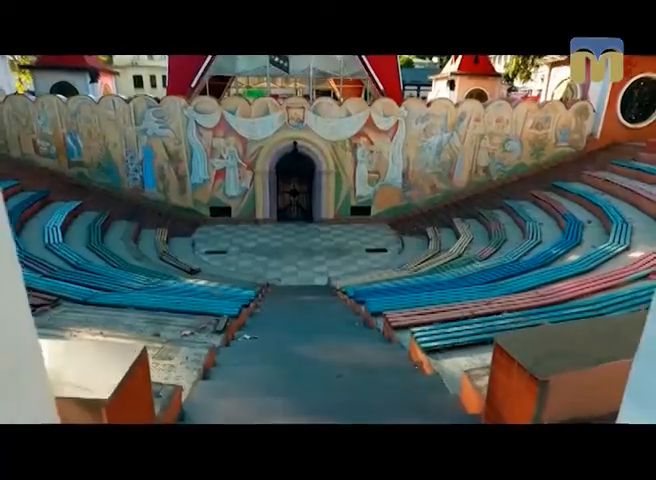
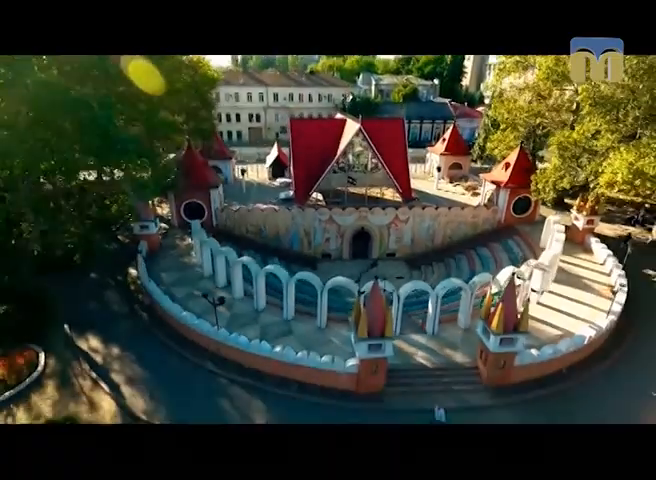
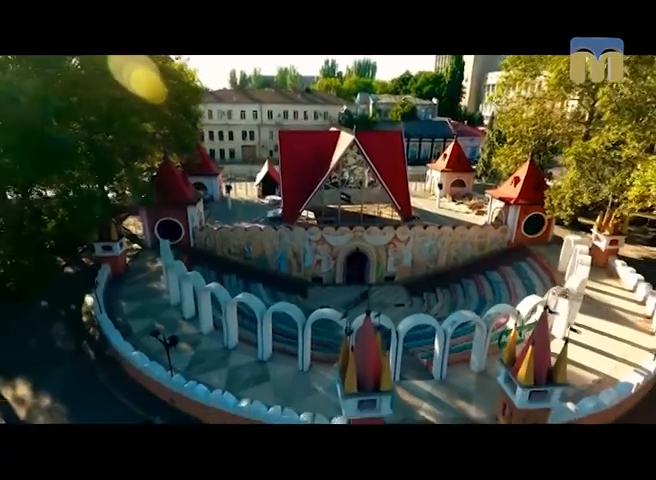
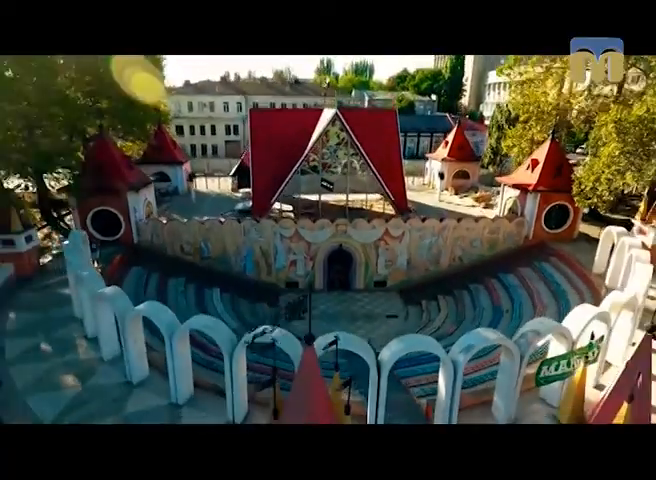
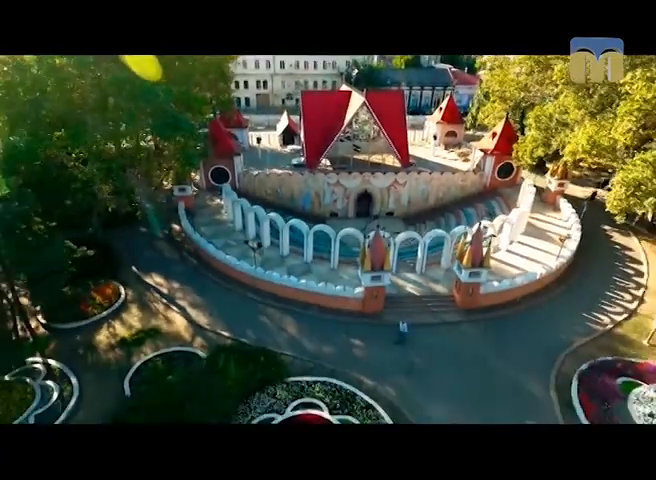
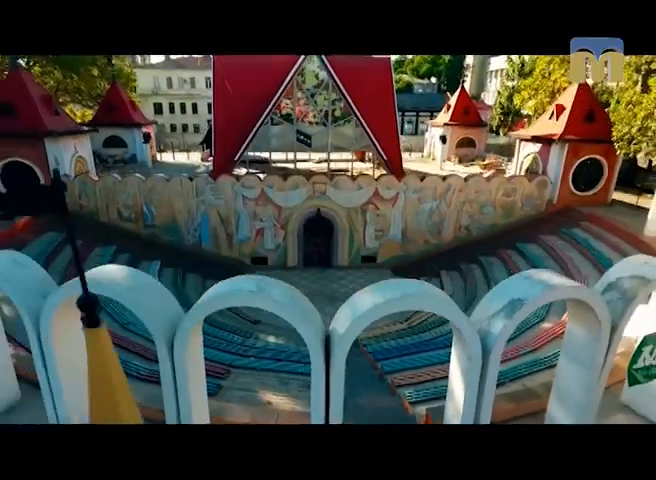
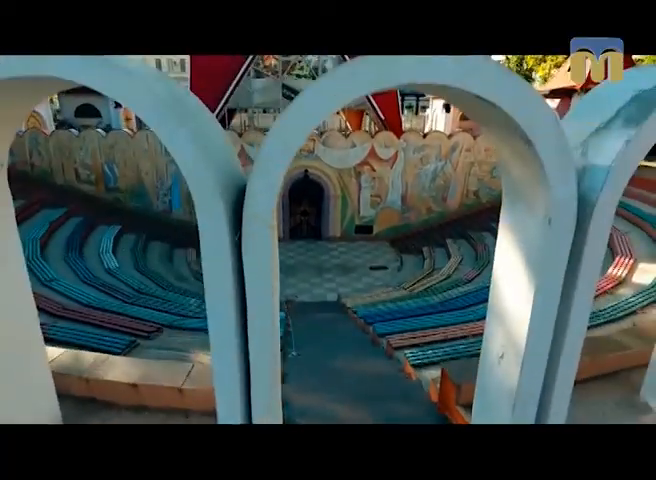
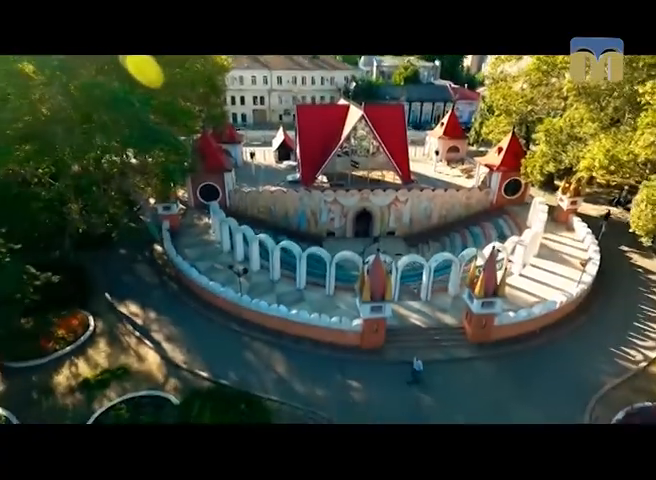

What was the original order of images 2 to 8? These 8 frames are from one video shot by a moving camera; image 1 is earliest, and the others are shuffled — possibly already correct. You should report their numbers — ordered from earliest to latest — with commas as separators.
7, 6, 4, 3, 2, 8, 5
